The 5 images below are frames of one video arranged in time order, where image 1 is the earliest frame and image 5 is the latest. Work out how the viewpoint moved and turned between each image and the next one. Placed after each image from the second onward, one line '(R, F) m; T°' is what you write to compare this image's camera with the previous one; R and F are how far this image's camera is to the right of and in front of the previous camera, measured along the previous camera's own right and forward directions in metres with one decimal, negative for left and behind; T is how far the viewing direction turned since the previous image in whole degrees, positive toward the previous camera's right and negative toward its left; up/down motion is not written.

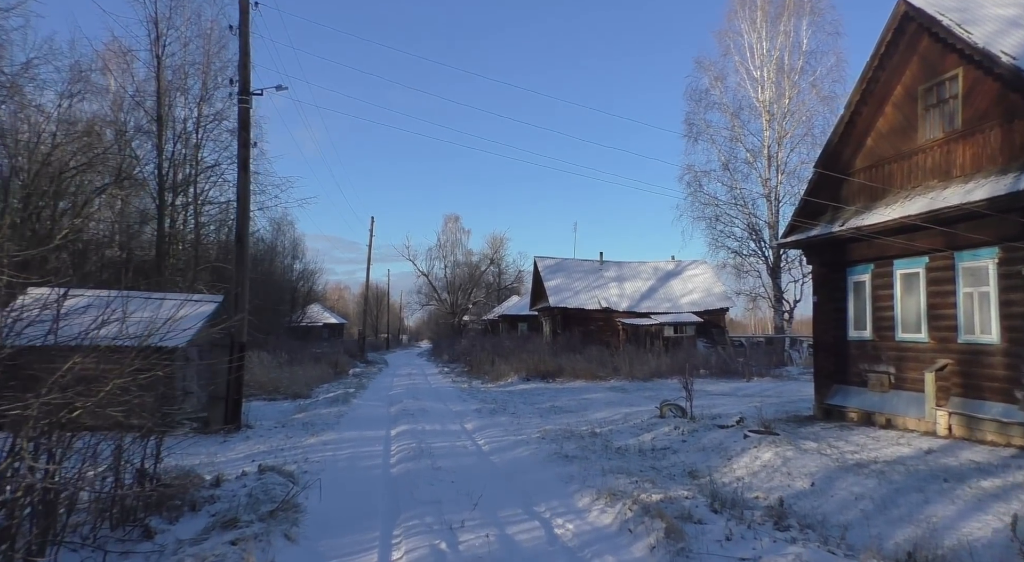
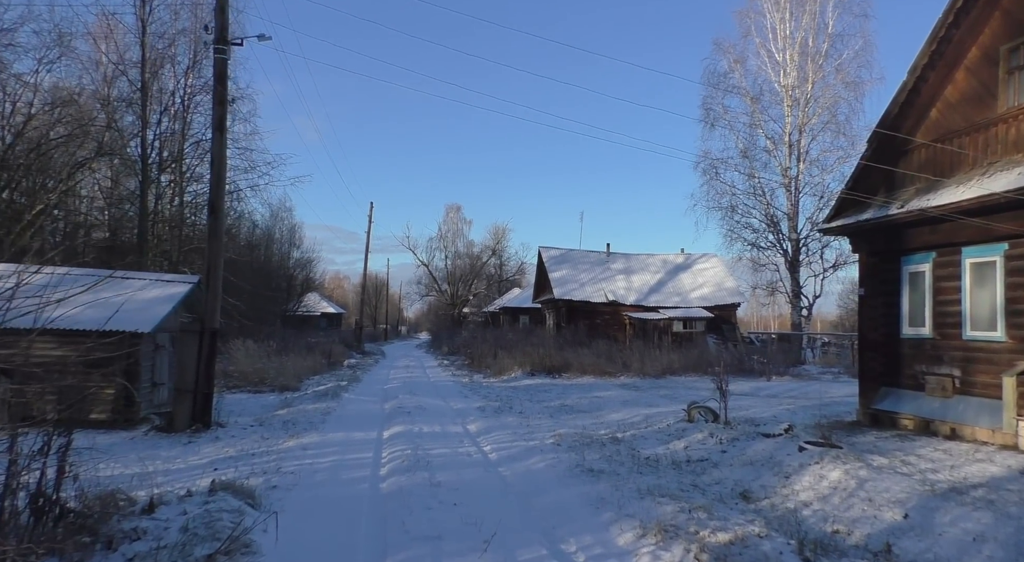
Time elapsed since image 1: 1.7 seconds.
(-0.2, +1.5) m; 0°
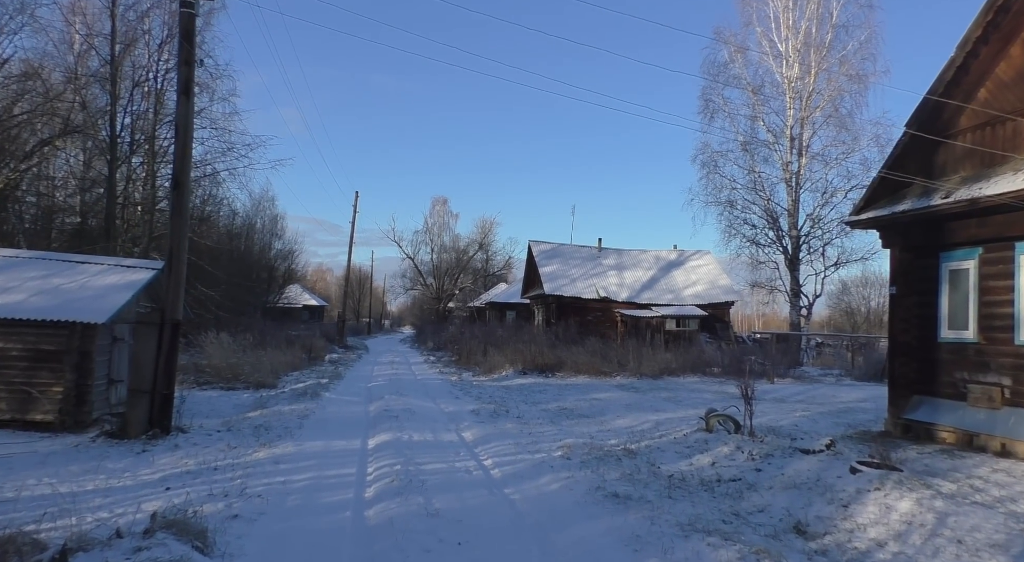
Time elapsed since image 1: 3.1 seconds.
(-0.3, +1.2) m; +2°
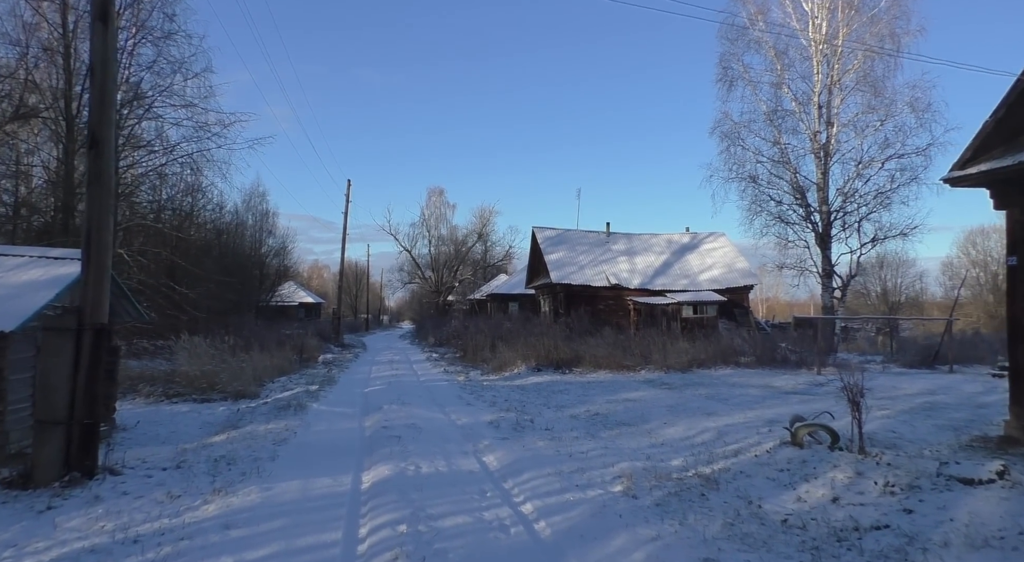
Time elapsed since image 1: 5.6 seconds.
(-0.4, +2.3) m; 0°
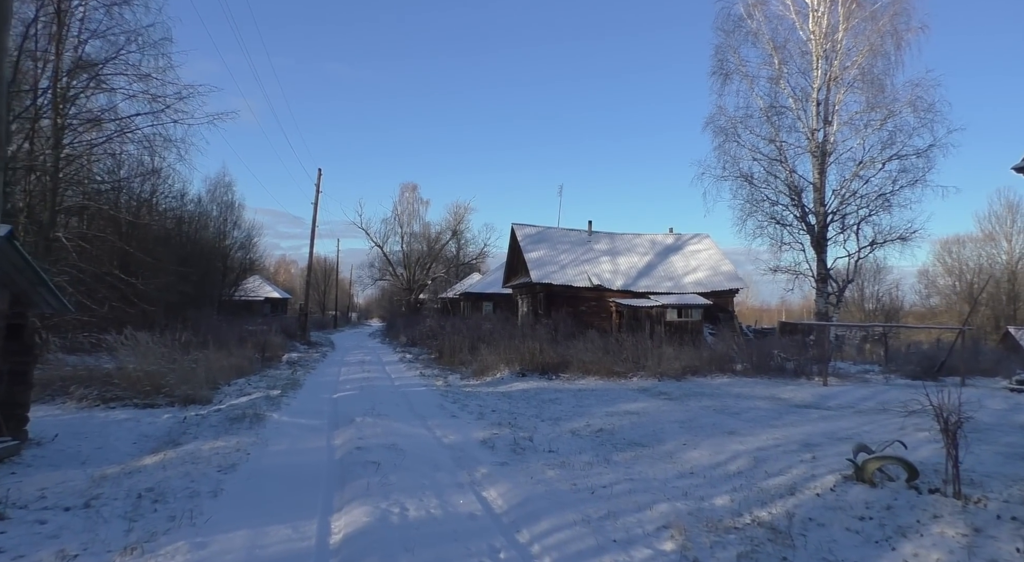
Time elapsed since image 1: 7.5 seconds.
(-0.5, +1.6) m; +3°
